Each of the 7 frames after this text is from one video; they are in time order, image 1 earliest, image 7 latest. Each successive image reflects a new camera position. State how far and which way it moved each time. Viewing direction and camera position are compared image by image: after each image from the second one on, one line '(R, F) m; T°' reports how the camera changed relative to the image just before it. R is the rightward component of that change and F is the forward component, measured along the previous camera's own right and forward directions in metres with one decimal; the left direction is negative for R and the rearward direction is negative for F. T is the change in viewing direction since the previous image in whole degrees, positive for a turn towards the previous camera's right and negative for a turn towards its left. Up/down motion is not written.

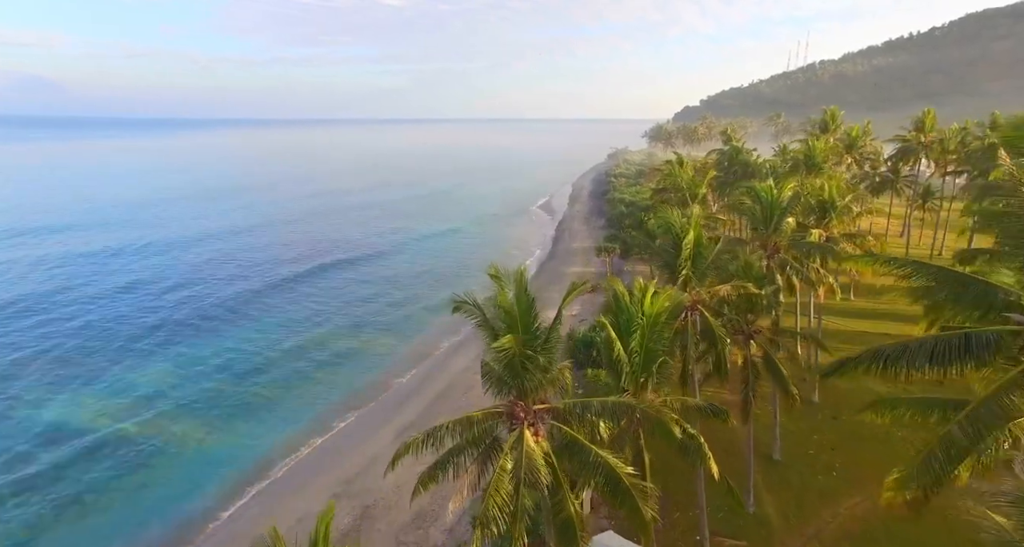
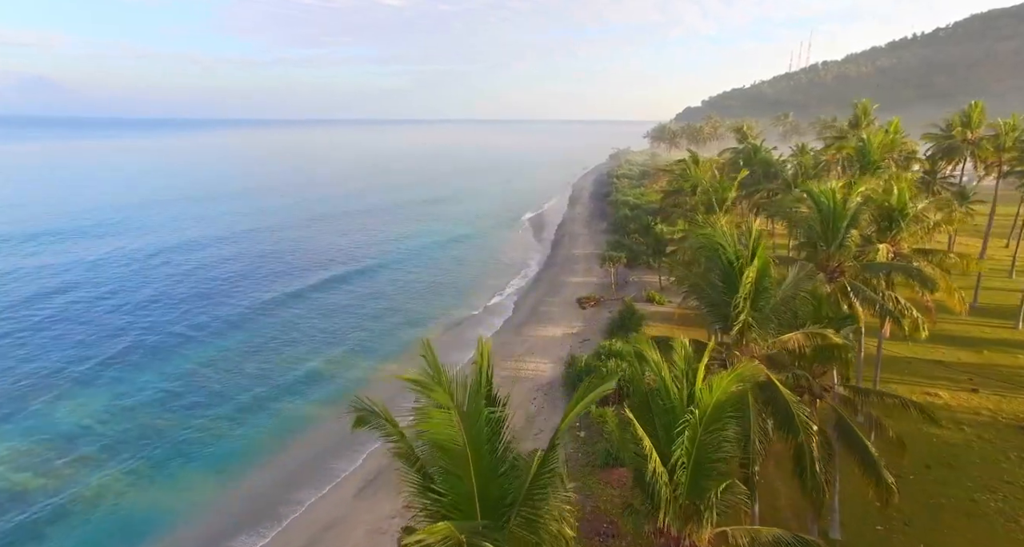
(+0.4, +4.5) m; 0°
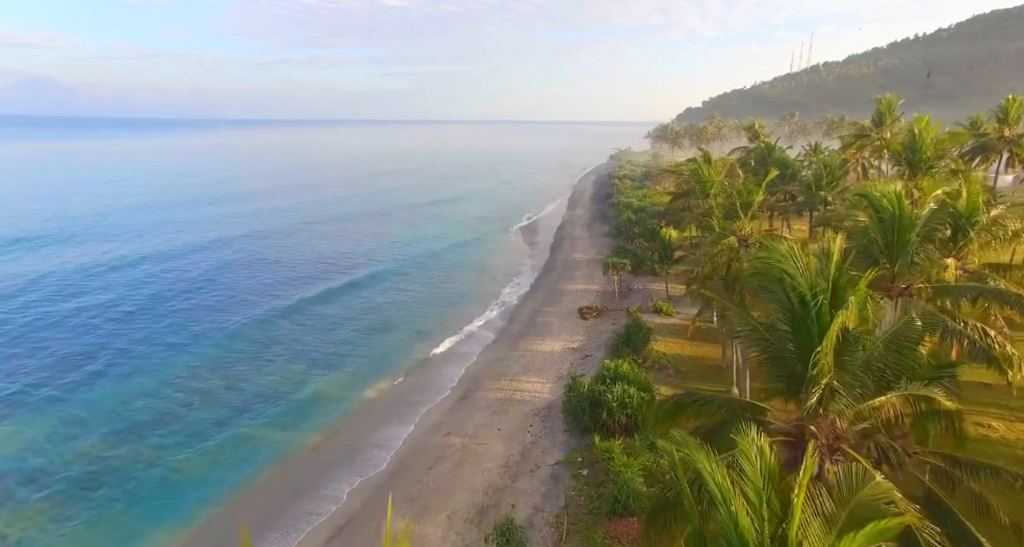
(+0.2, +2.9) m; 0°
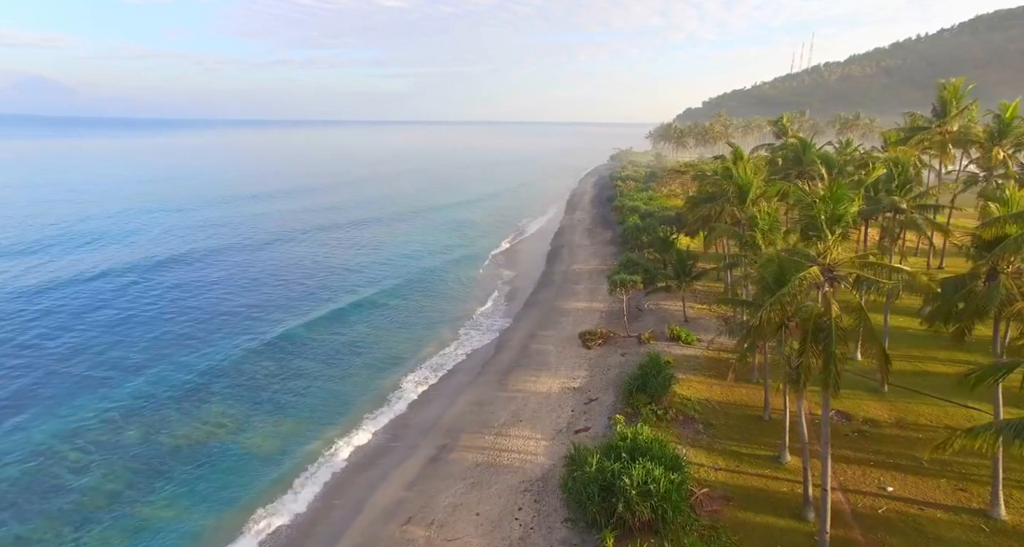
(+0.5, +6.0) m; 0°
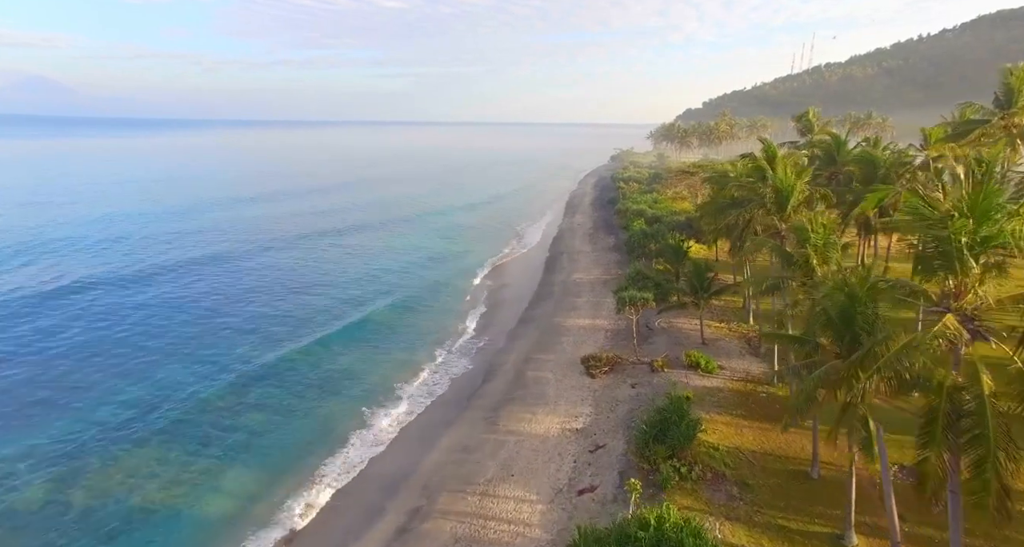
(+0.3, +4.3) m; 0°
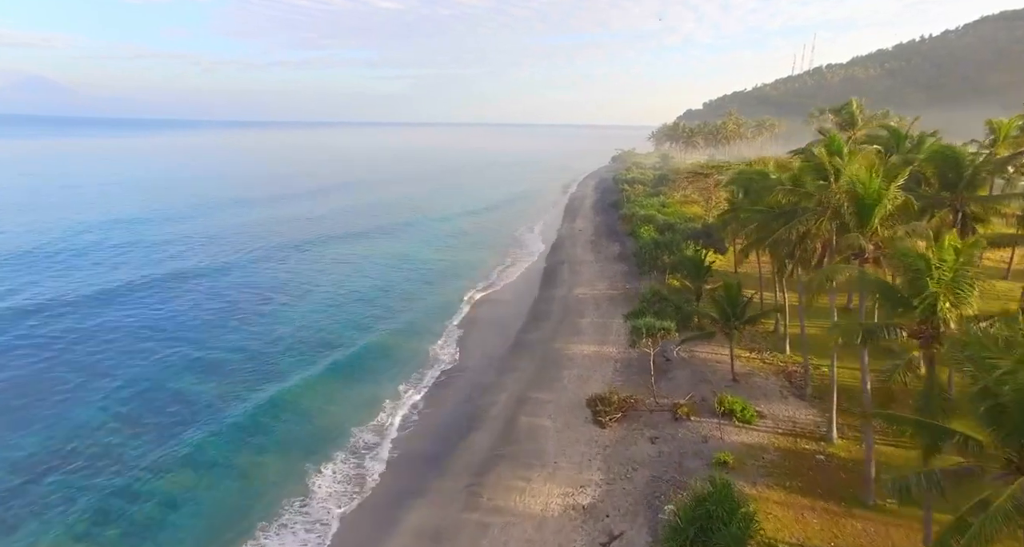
(+0.3, +5.1) m; 0°
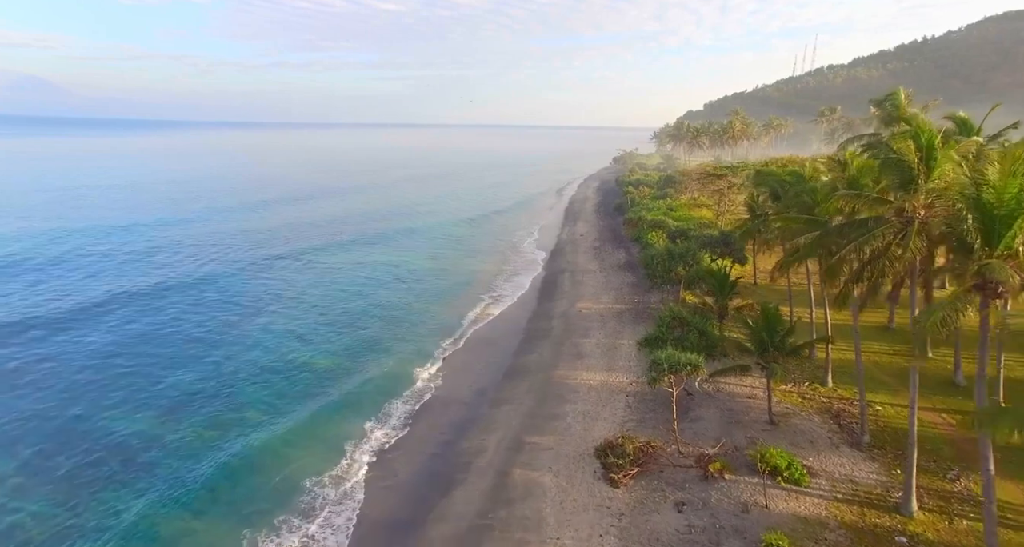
(+0.2, +4.1) m; 0°
